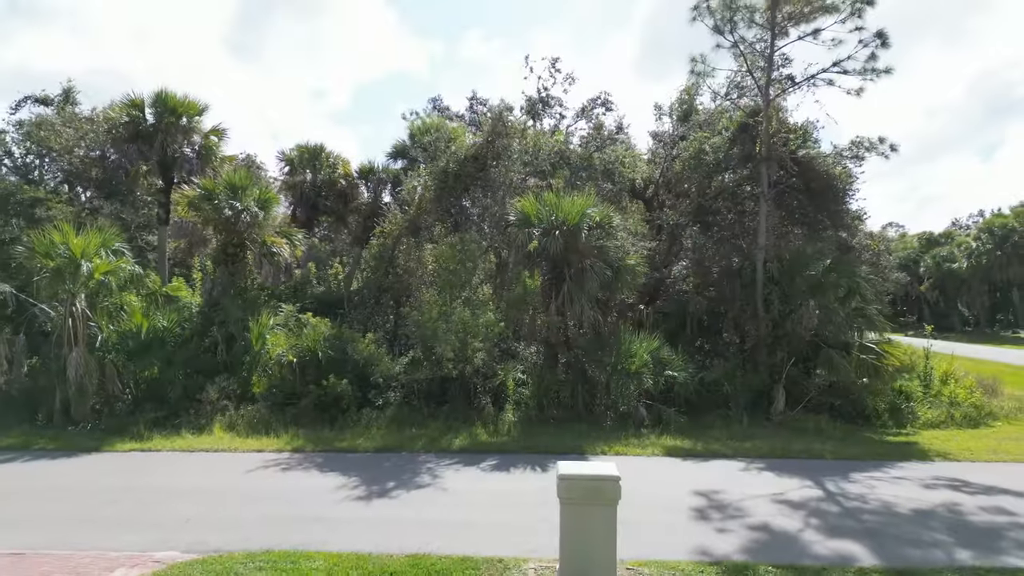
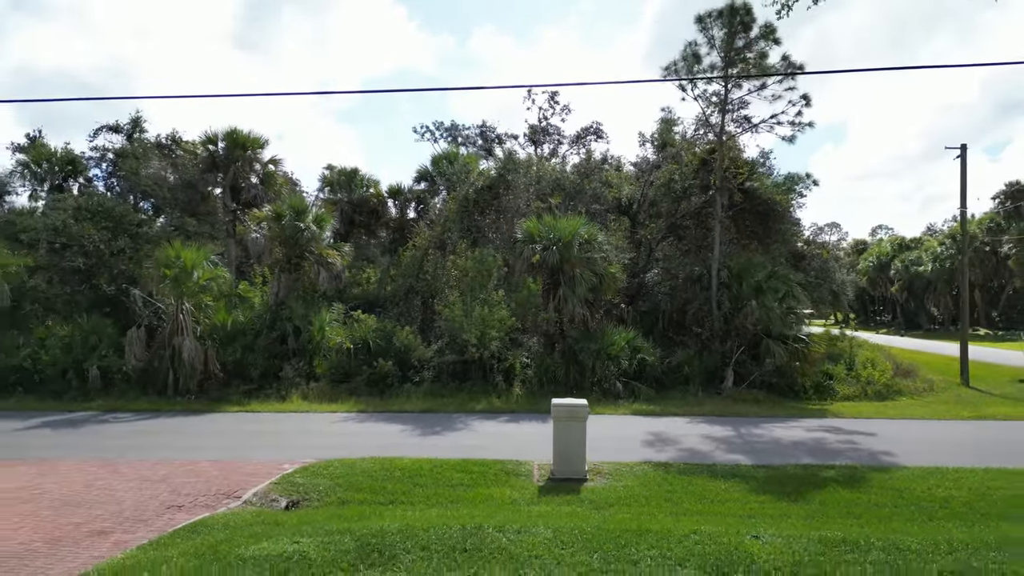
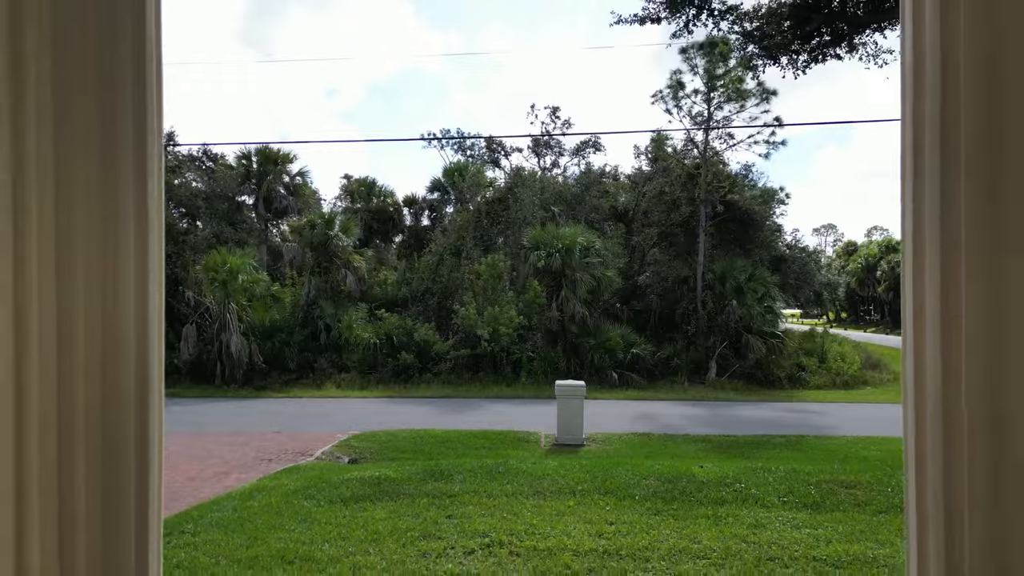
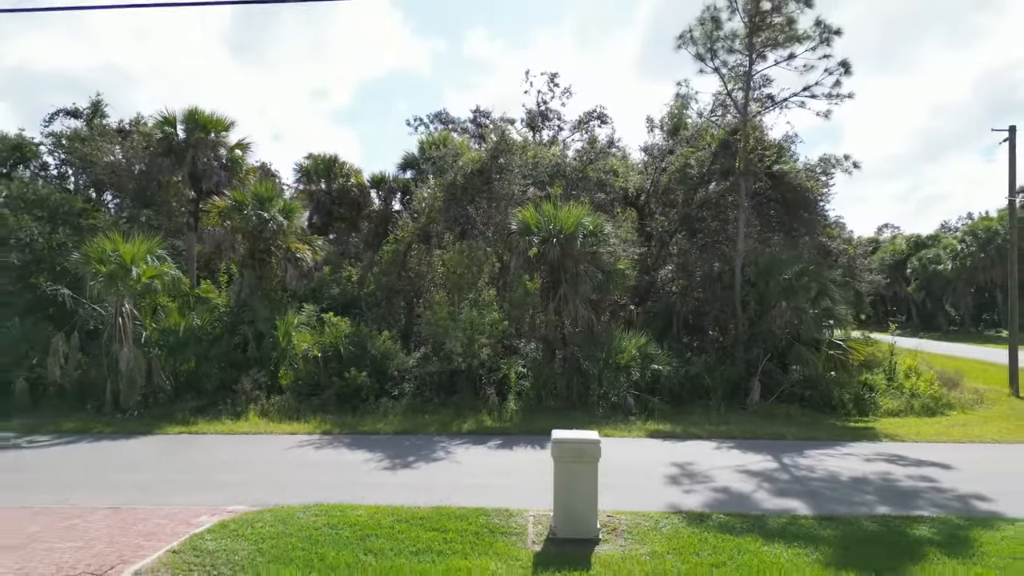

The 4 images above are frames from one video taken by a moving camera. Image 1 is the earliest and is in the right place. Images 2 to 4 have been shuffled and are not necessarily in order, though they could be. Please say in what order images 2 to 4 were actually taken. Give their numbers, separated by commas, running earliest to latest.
4, 2, 3
